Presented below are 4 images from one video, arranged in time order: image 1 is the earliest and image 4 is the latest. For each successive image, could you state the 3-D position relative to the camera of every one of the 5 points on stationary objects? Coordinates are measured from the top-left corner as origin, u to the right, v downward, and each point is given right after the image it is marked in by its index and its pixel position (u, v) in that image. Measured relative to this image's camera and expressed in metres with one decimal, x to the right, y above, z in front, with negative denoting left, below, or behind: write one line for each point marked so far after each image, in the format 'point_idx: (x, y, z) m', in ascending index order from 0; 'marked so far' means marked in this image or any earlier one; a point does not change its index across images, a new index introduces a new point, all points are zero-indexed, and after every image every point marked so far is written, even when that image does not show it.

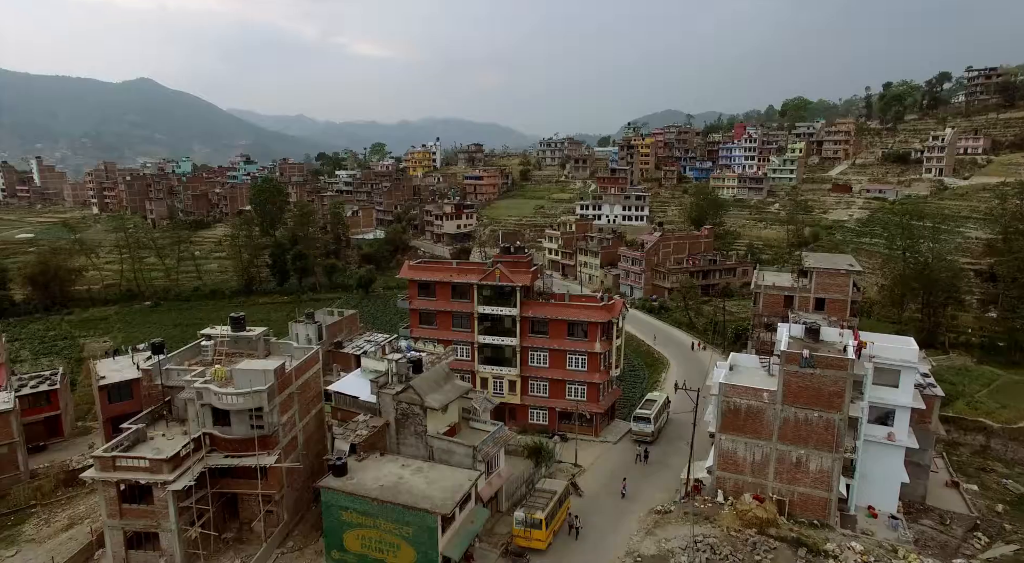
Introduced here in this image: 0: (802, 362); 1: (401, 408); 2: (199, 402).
0: (+8.5, -2.3, +19.5) m
1: (-3.4, -3.8, +20.0) m
2: (-8.4, -3.2, +17.8) m
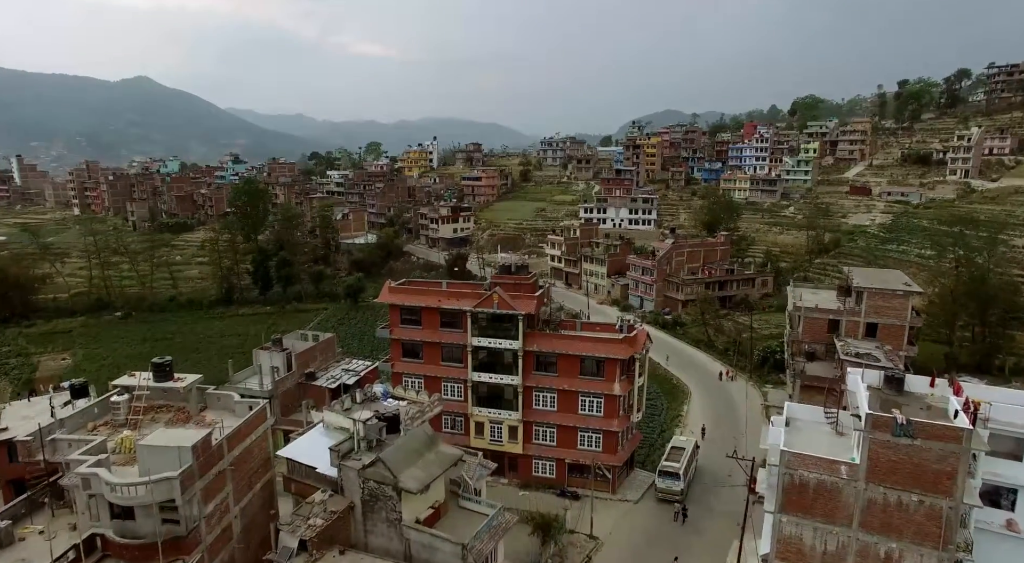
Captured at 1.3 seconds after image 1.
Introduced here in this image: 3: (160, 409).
0: (+8.6, -3.3, +14.7) m
1: (-3.3, -4.8, +15.3) m
2: (-8.4, -4.1, +13.1) m
3: (-8.9, -3.2, +16.8) m
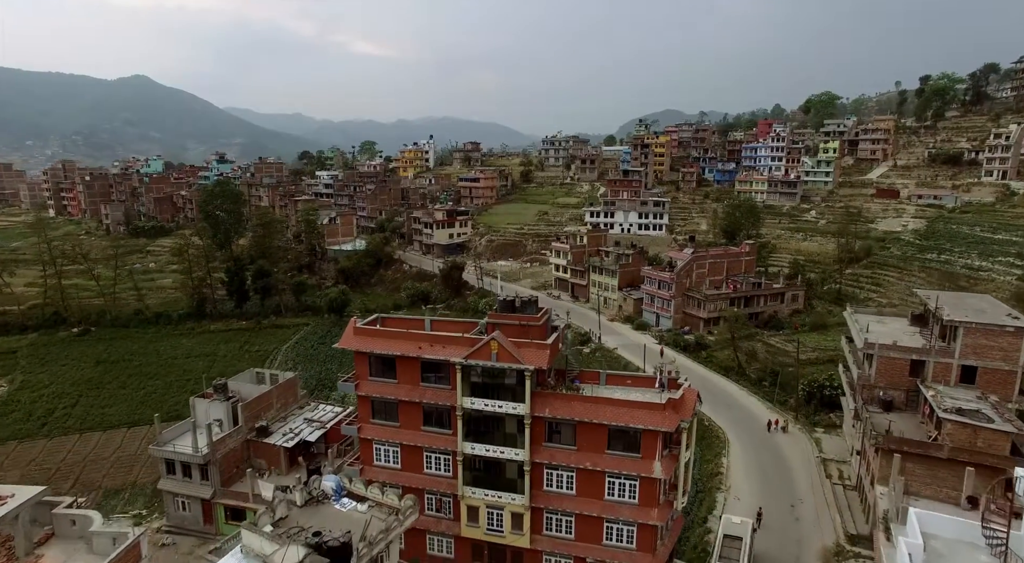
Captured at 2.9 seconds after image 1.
0: (+8.7, -4.4, +8.8) m
1: (-3.2, -5.8, +9.4) m
2: (-8.3, -5.2, +7.2) m
3: (-8.8, -4.3, +10.9) m
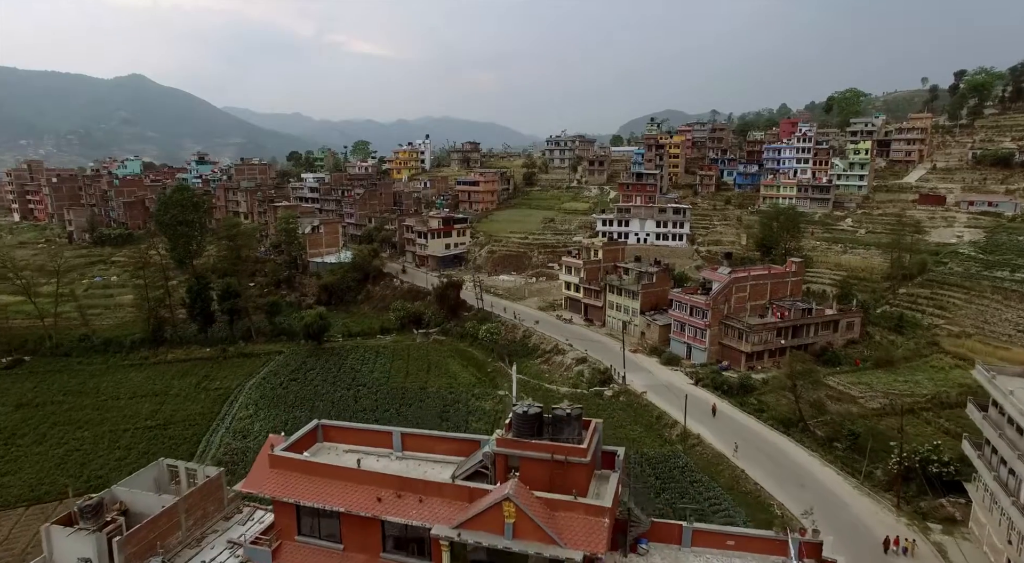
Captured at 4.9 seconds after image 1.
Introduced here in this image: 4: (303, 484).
0: (+9.1, -6.0, +1.2) m
1: (-2.8, -7.4, +1.7) m
2: (-7.8, -6.8, -0.5) m
3: (-8.4, -5.9, +3.2) m
4: (-3.4, -3.3, +10.8) m
